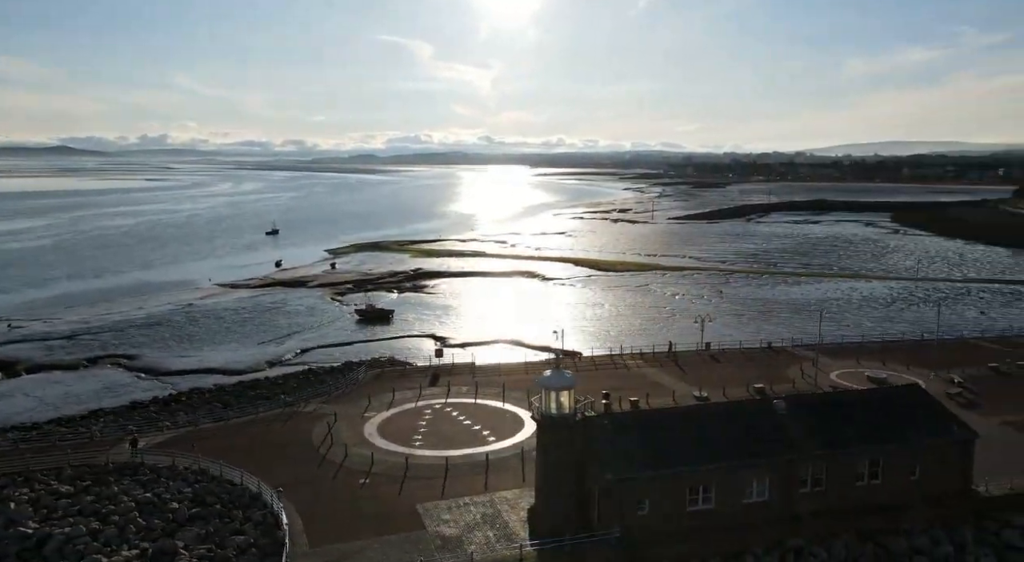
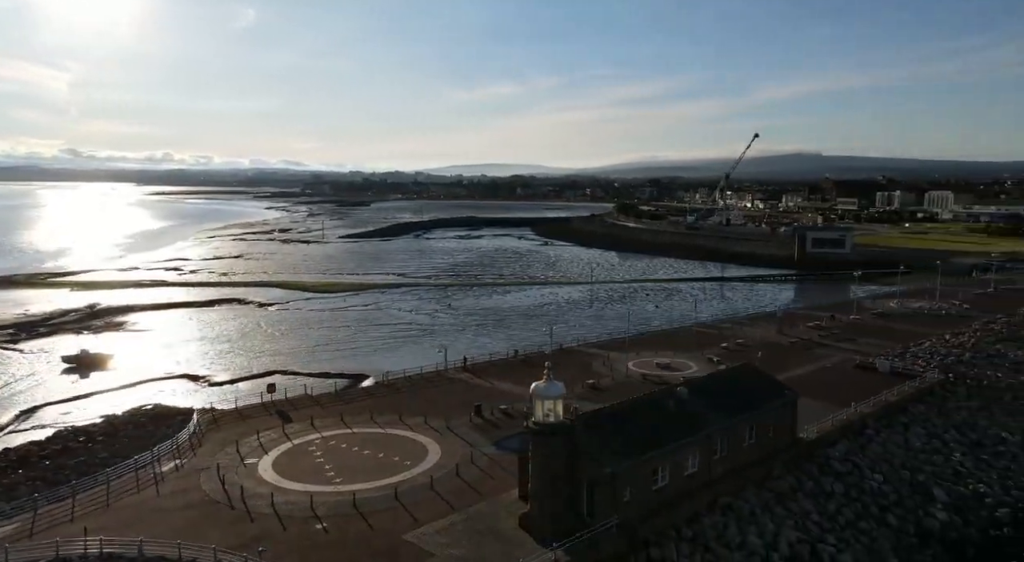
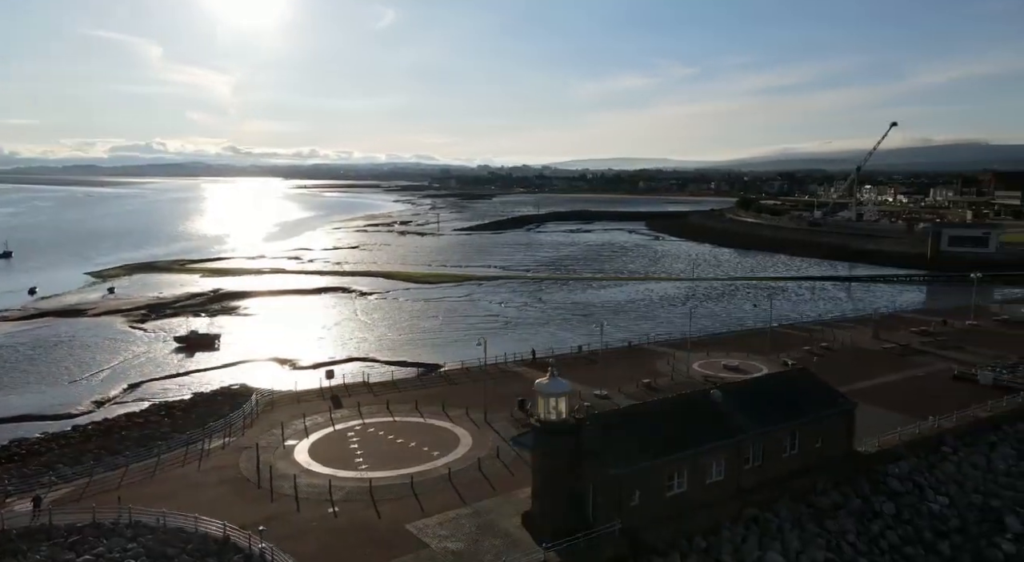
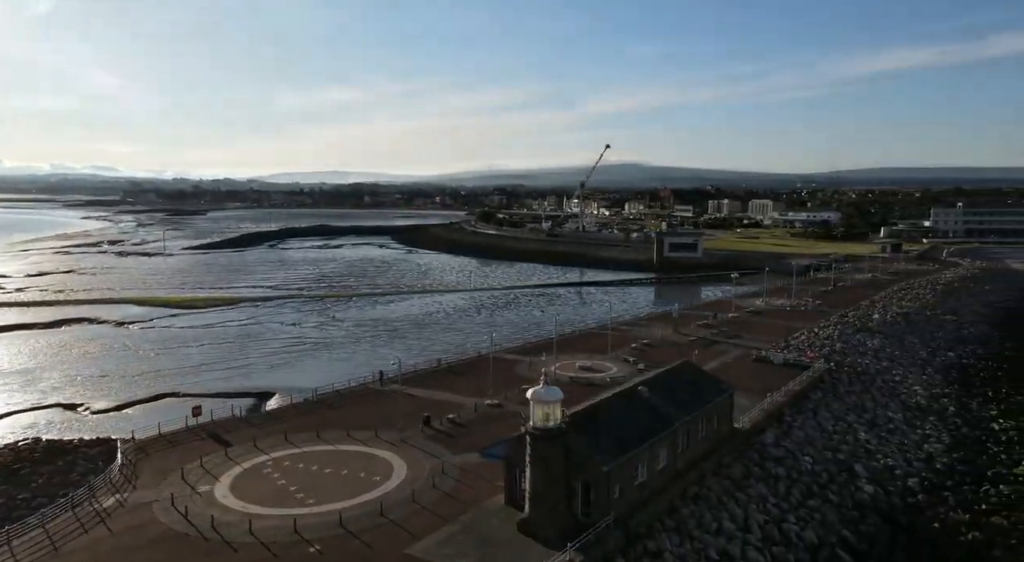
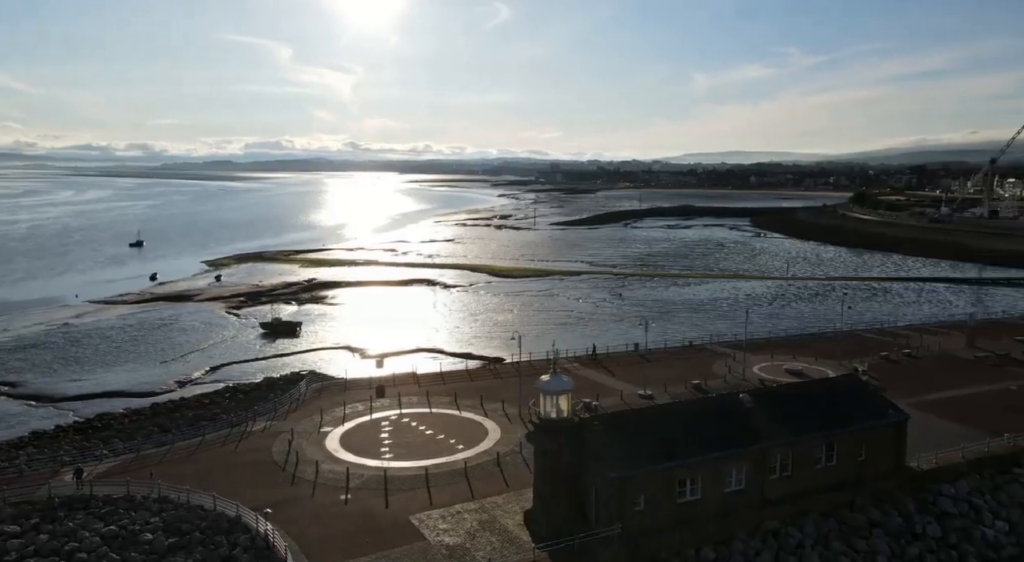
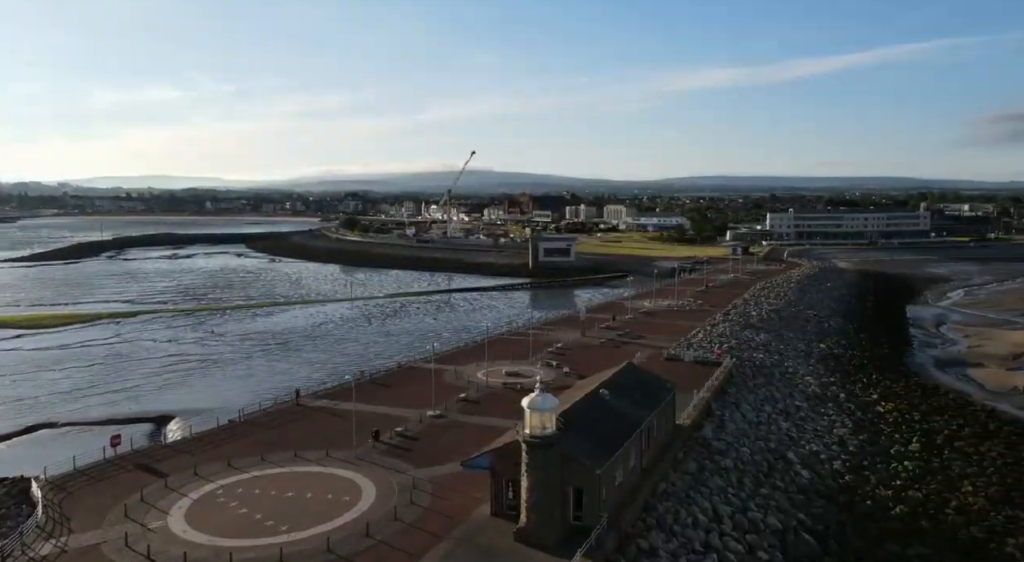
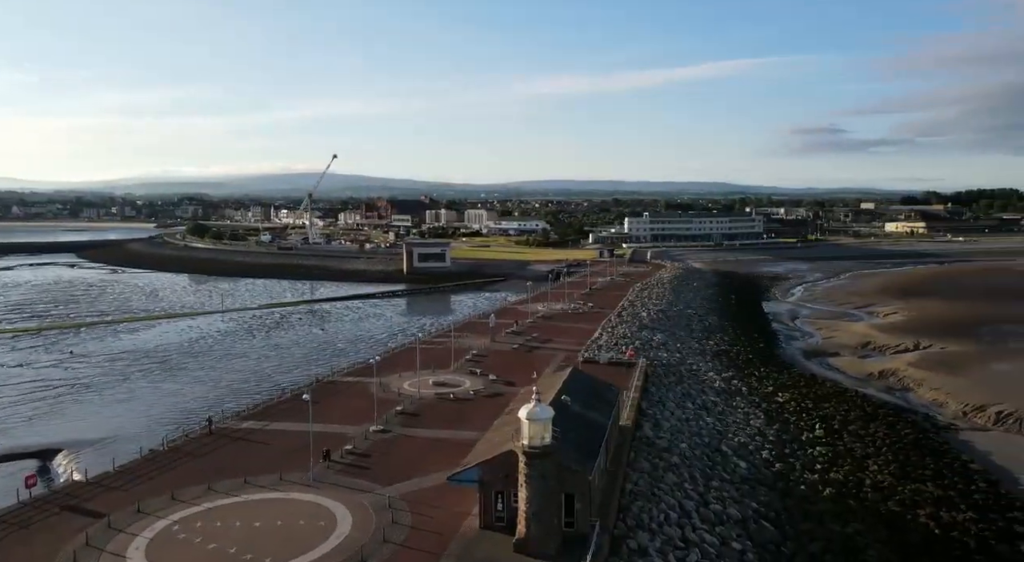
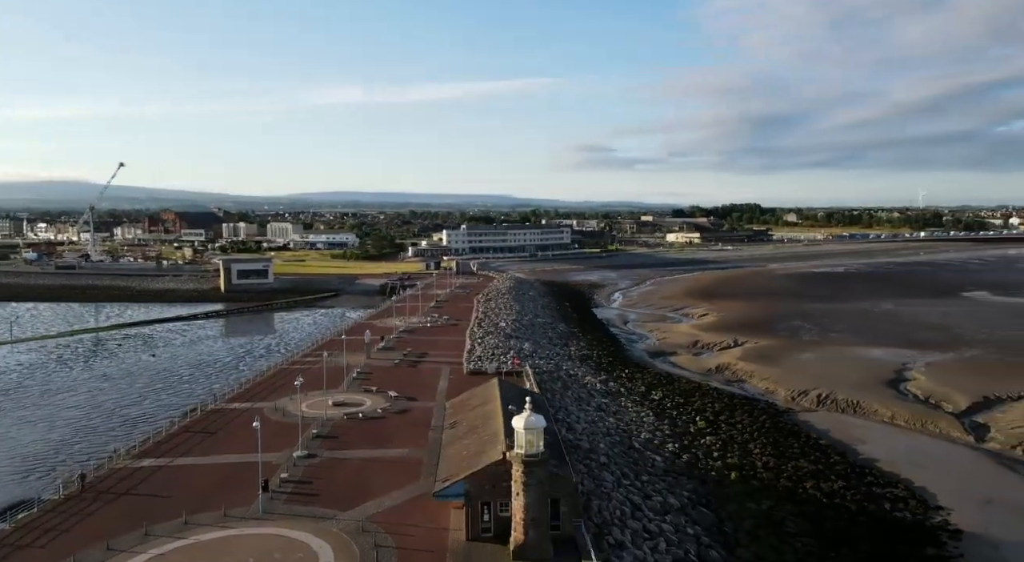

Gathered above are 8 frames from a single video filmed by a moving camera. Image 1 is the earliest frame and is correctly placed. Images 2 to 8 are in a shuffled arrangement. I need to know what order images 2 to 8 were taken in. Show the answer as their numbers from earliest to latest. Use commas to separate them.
5, 3, 2, 4, 6, 7, 8
